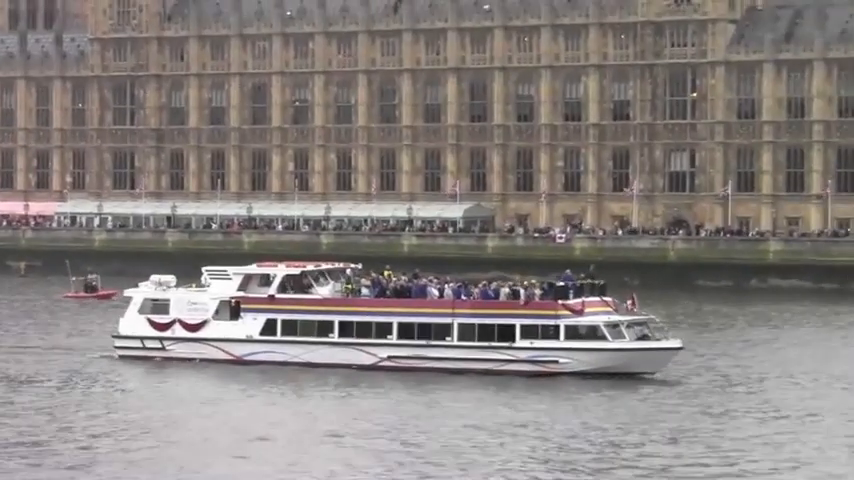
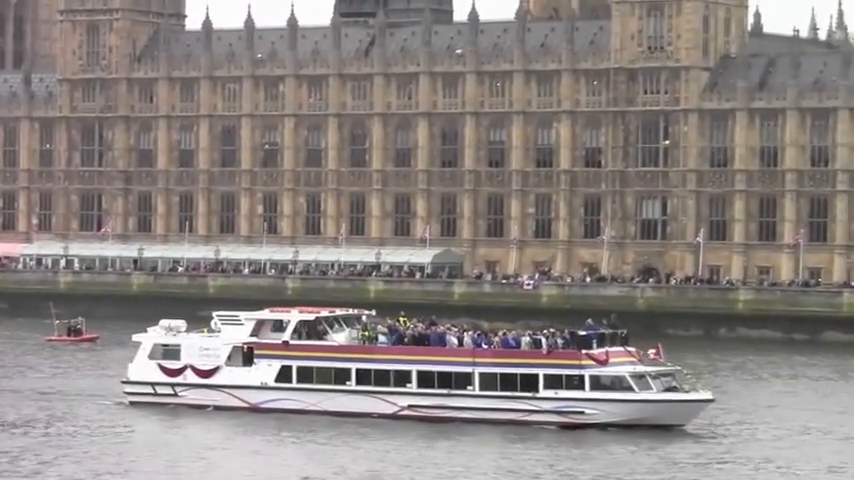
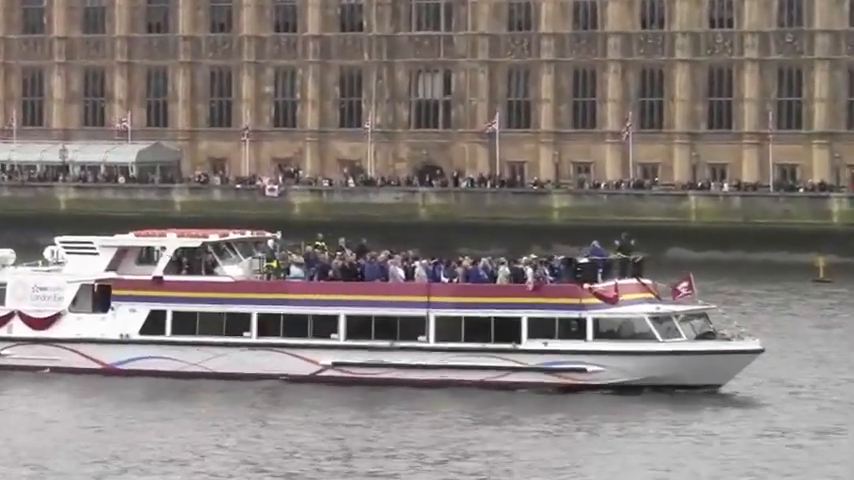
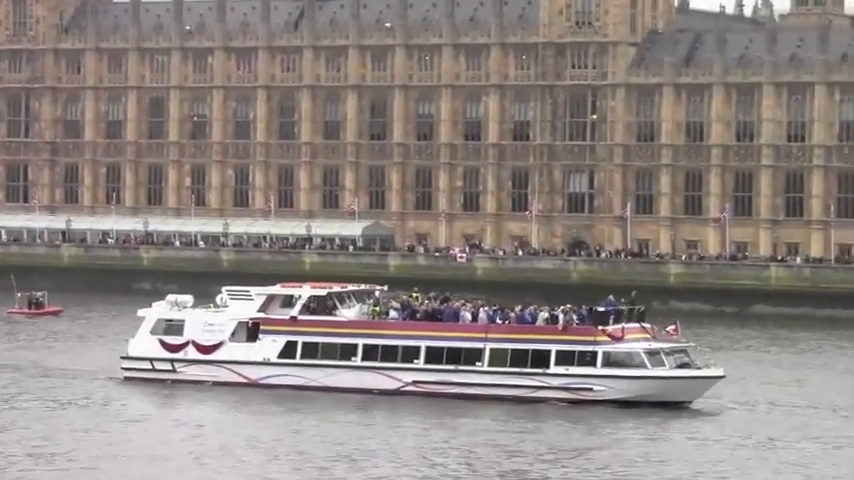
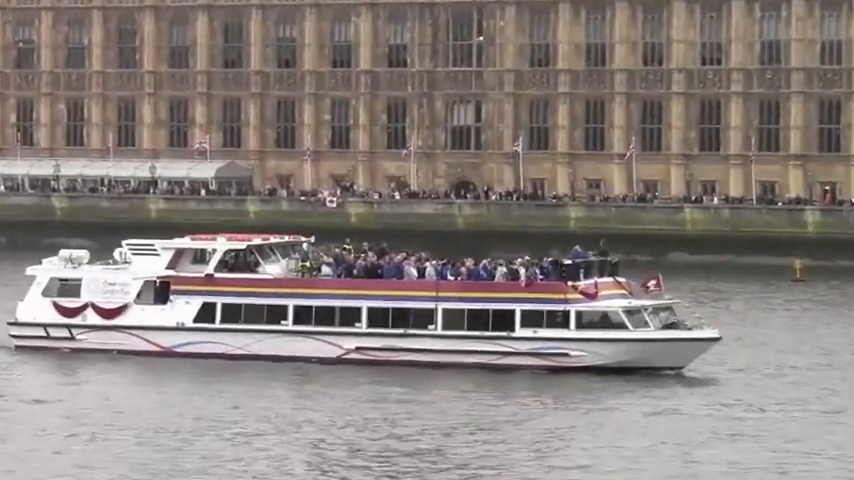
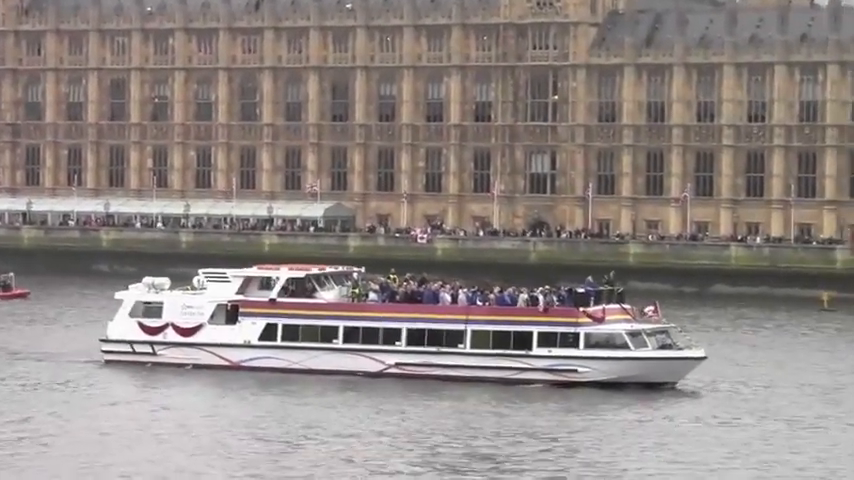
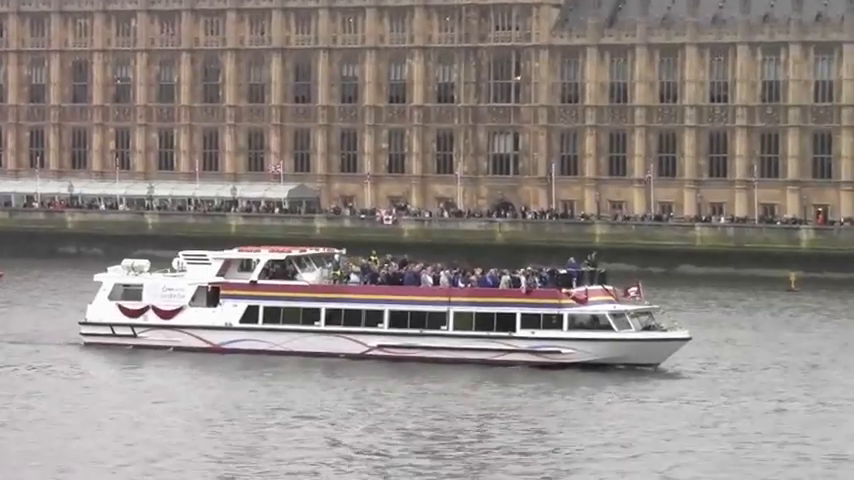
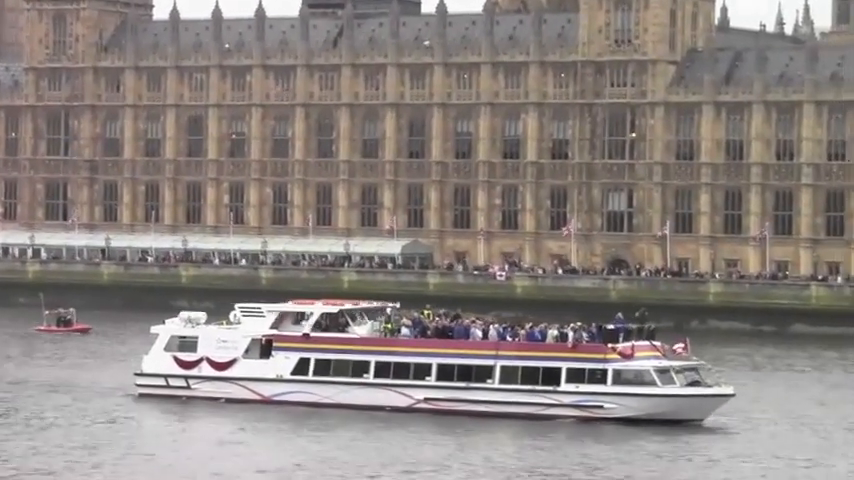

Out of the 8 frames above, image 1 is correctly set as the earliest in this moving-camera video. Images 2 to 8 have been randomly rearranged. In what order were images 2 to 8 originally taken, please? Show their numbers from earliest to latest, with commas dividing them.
2, 8, 4, 6, 7, 5, 3
